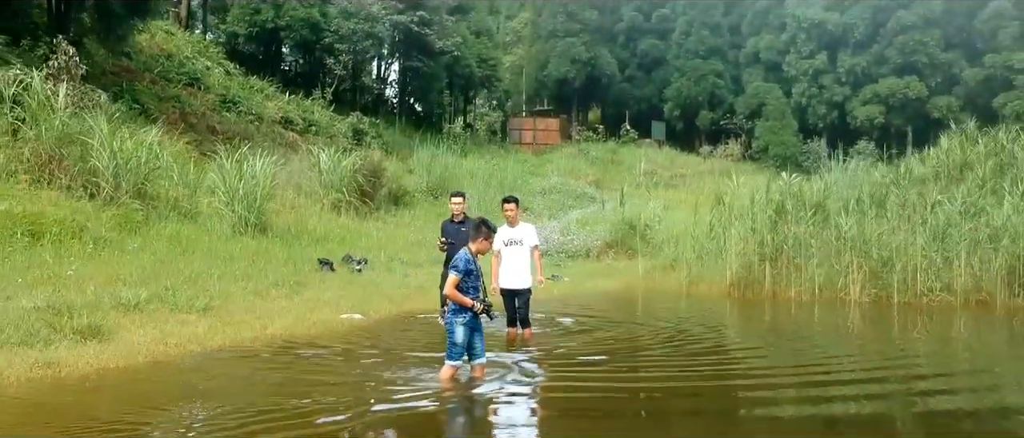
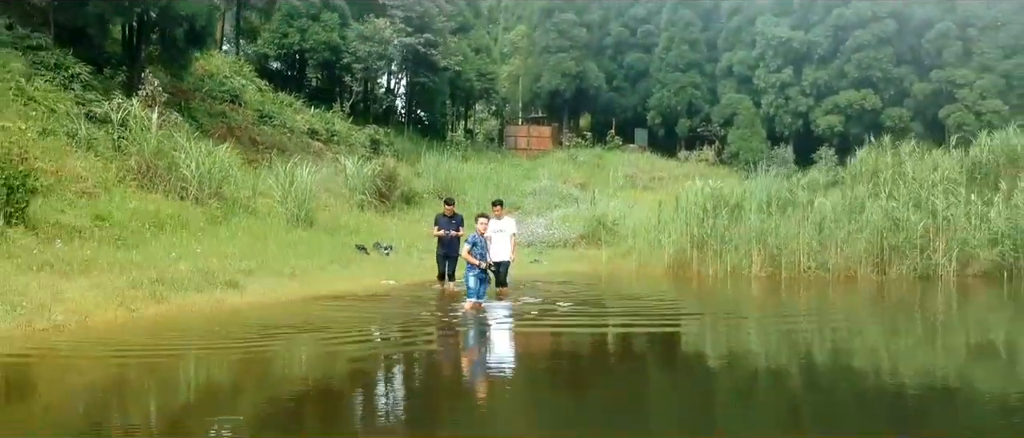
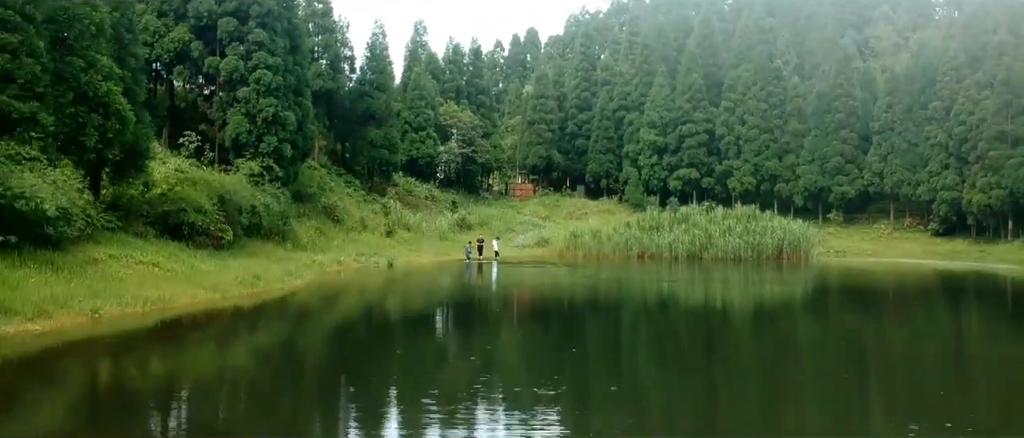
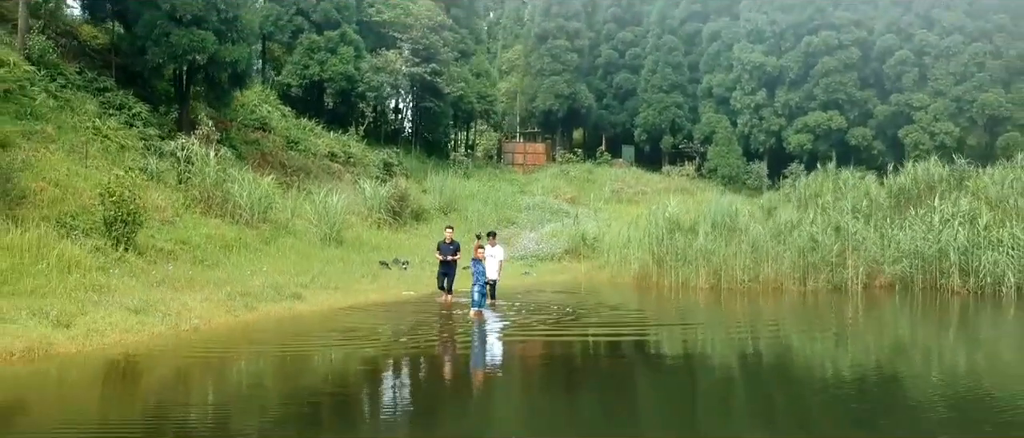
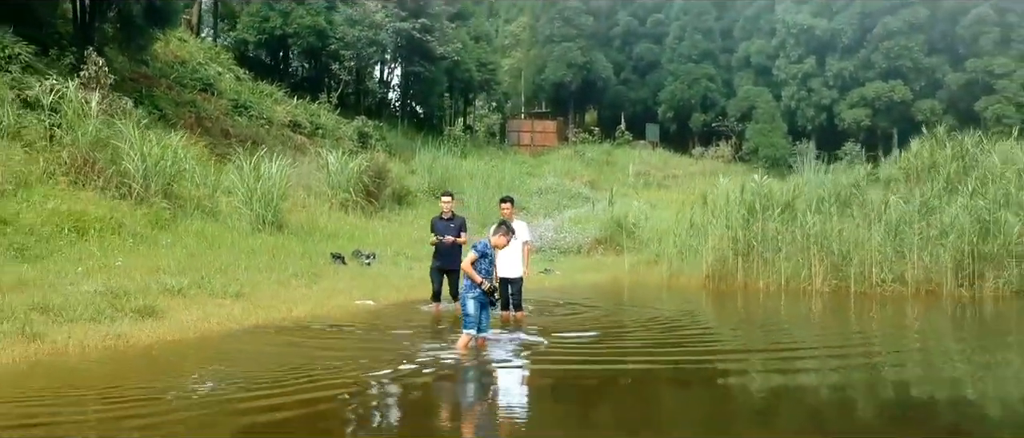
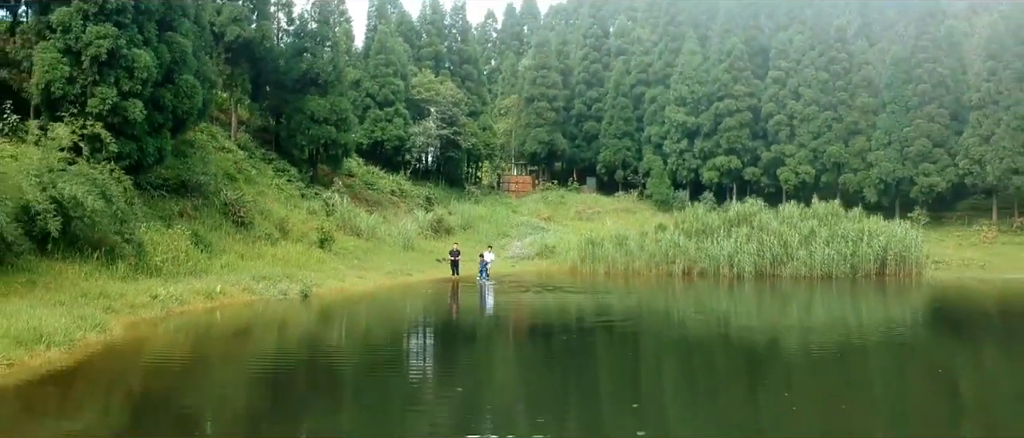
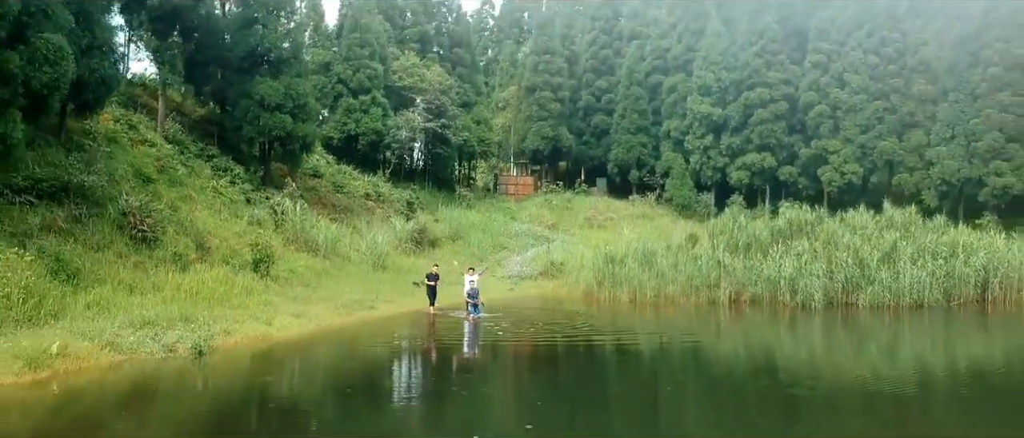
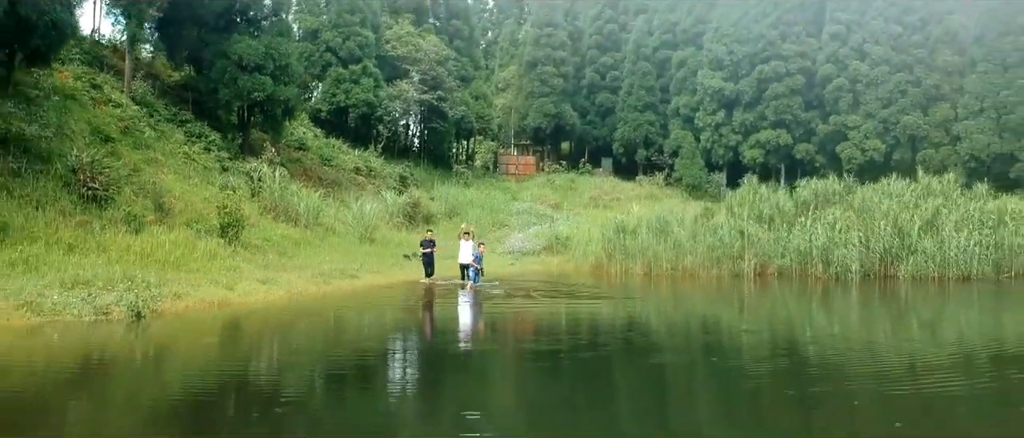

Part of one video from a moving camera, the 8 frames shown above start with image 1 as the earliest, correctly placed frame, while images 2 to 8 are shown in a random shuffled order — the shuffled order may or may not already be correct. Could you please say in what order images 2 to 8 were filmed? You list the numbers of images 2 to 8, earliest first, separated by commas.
5, 2, 4, 8, 7, 6, 3
